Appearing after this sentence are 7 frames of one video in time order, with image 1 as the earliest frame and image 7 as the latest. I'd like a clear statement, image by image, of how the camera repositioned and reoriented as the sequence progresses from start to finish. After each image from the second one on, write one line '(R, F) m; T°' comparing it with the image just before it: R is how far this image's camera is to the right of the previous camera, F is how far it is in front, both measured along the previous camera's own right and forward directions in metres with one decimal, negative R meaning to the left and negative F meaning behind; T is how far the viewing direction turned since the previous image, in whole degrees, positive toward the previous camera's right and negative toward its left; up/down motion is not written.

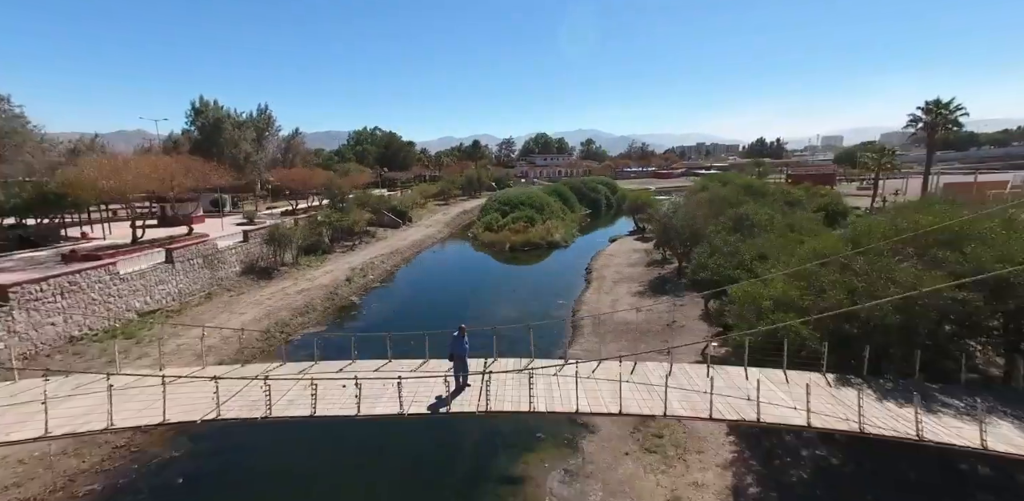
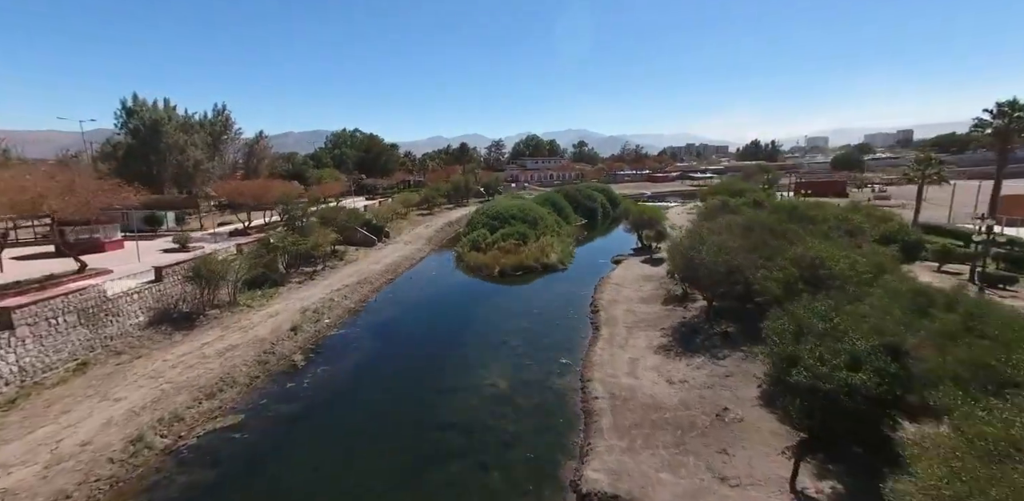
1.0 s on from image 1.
(+0.1, +4.6) m; +1°
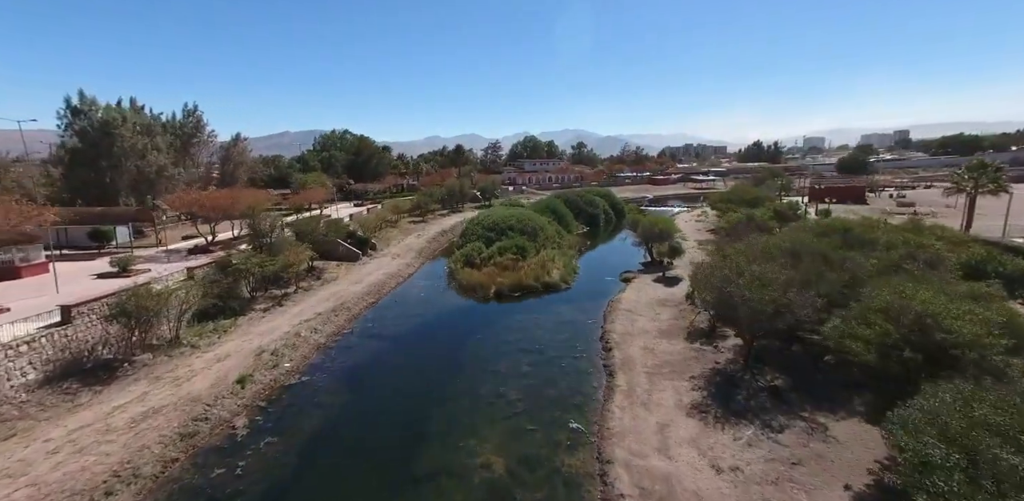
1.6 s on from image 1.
(0.0, +3.3) m; 0°
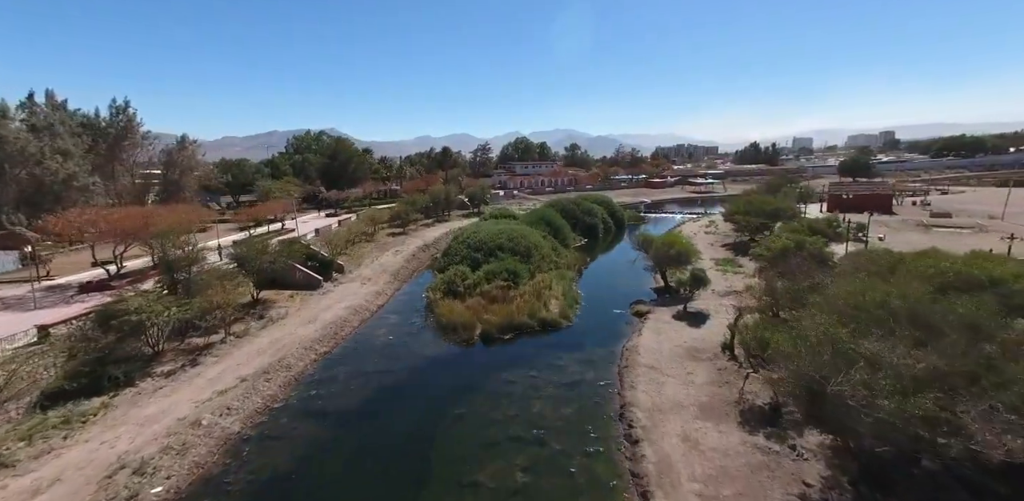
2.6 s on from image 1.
(+0.1, +5.4) m; +1°
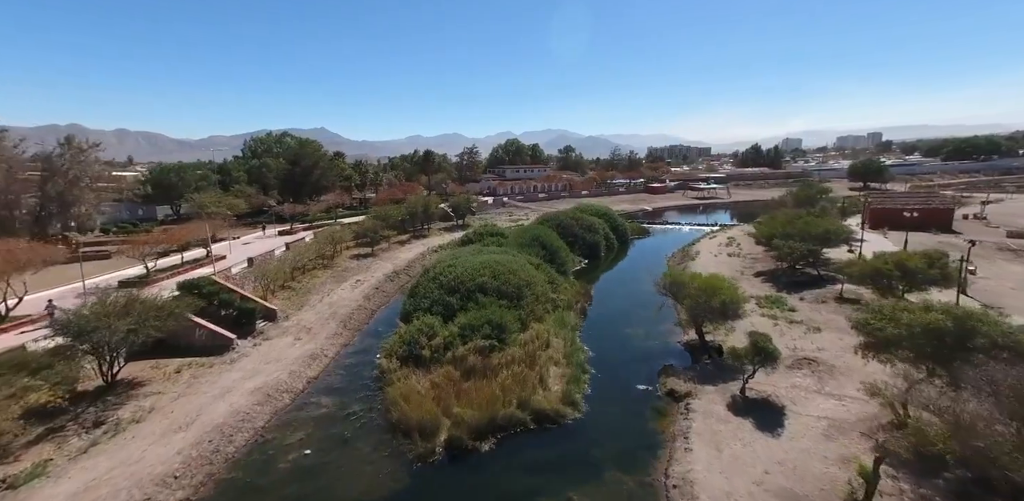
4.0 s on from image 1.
(+0.4, +7.9) m; +1°
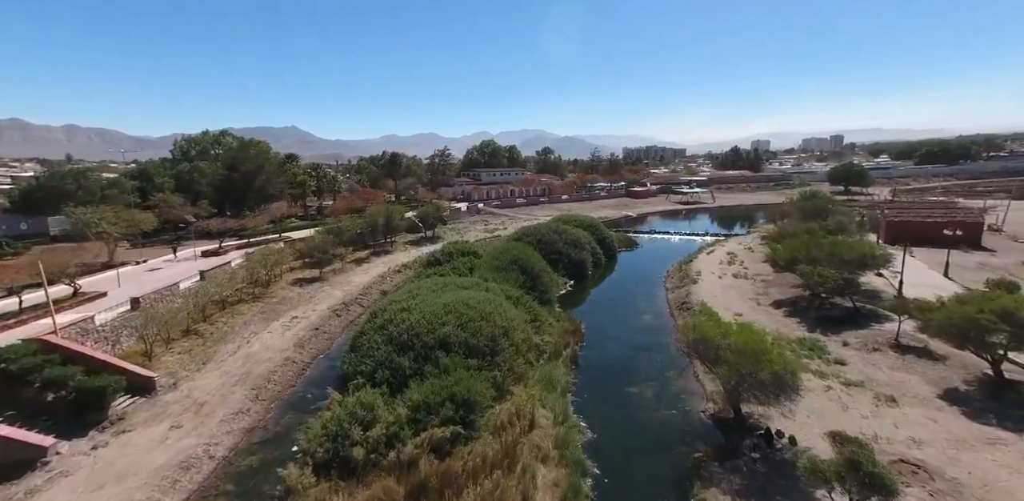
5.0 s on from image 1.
(+0.3, +6.4) m; +3°
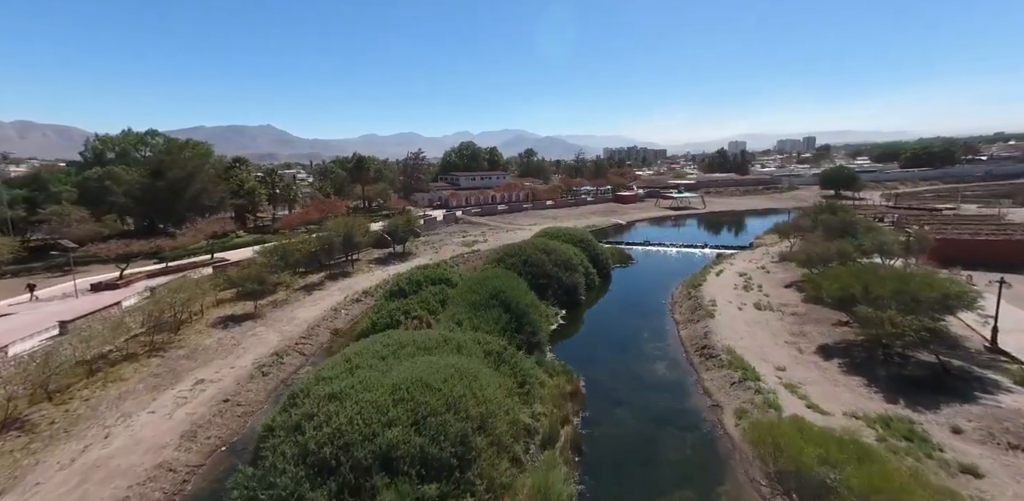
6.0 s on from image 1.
(+0.1, +6.7) m; +2°
